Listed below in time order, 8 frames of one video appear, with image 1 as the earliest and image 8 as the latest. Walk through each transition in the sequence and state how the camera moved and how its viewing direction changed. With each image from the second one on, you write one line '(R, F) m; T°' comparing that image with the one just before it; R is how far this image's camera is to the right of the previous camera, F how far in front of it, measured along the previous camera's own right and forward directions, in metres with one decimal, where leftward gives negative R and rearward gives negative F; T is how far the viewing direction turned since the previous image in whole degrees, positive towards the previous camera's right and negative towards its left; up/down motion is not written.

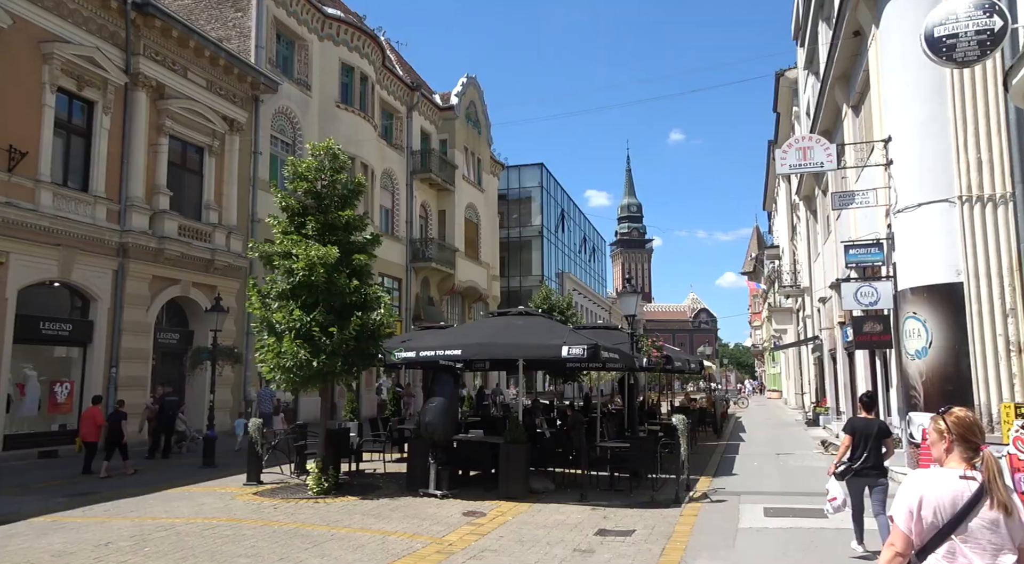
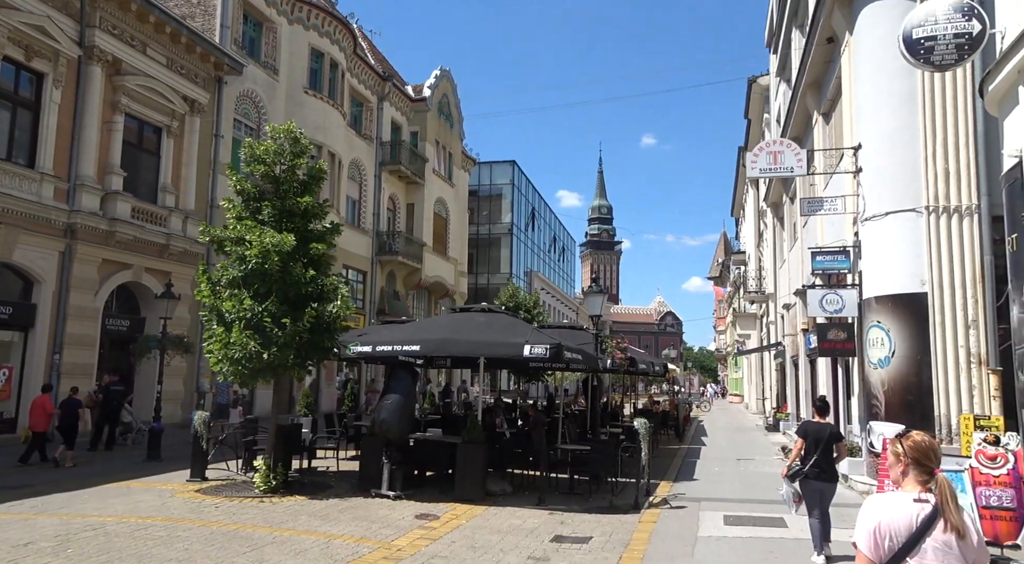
(+0.1, +0.4) m; +2°
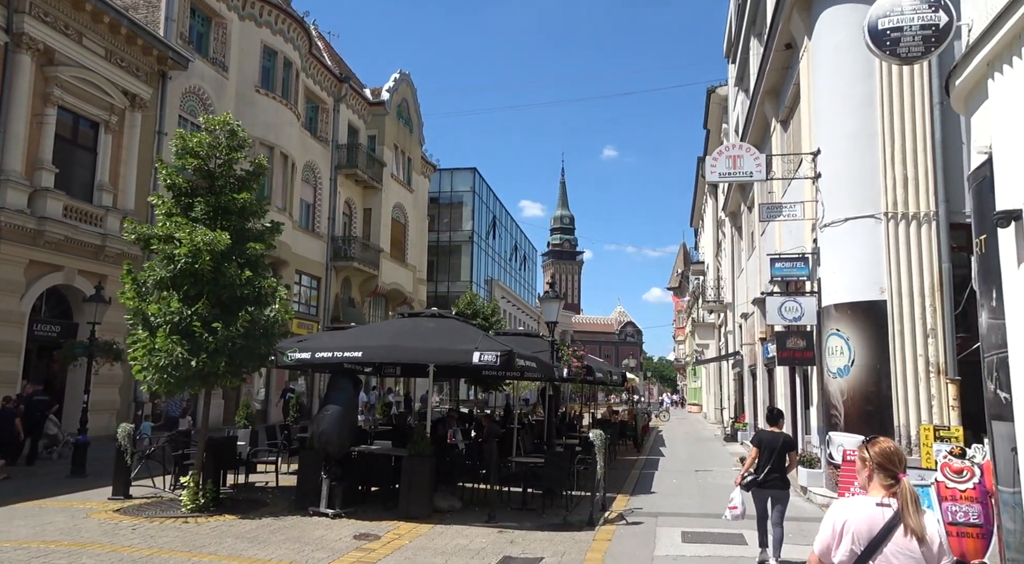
(+0.2, +0.6) m; +2°
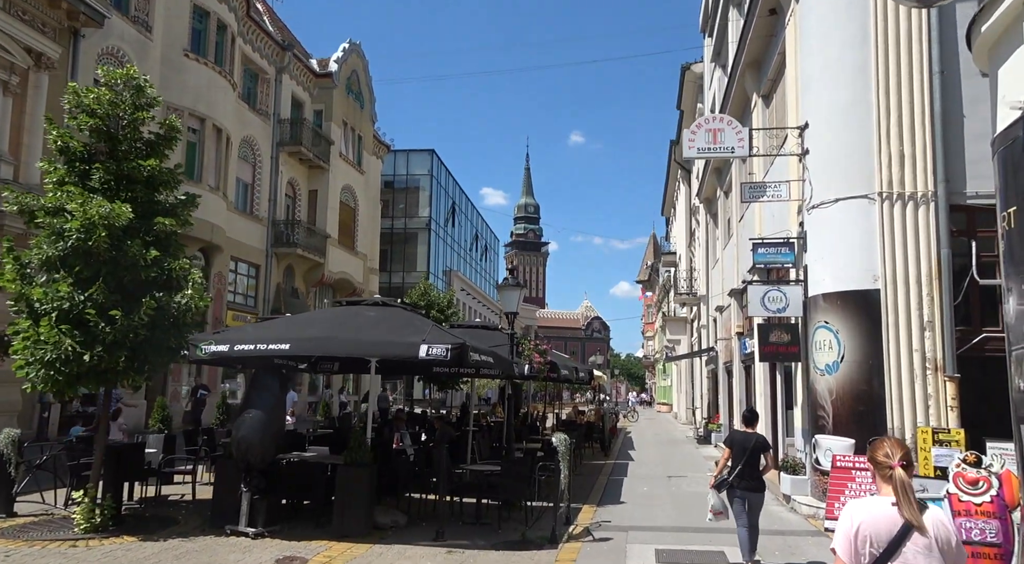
(+0.2, +1.6) m; +2°
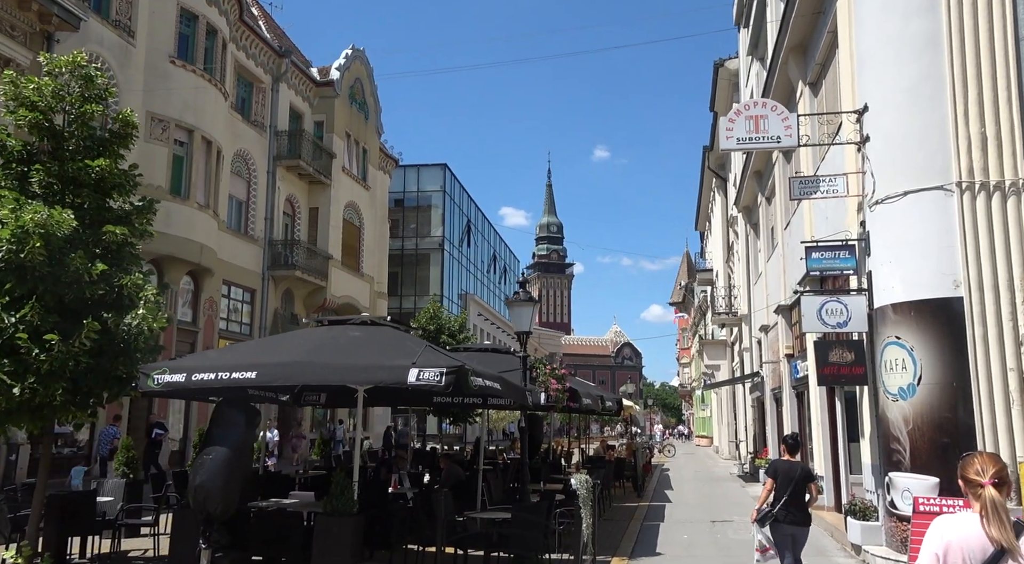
(+0.2, +1.9) m; -2°
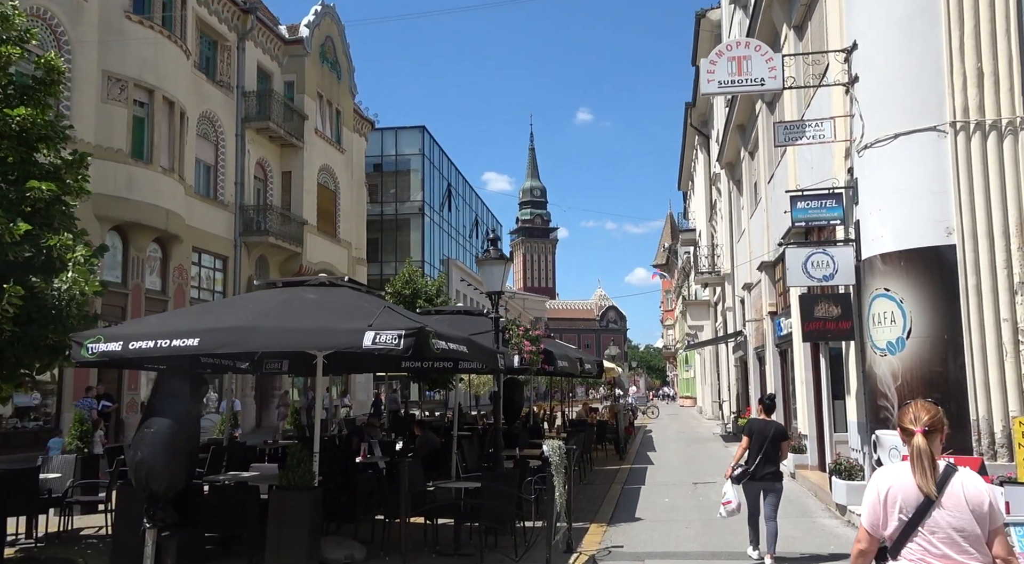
(+0.3, +0.6) m; +1°
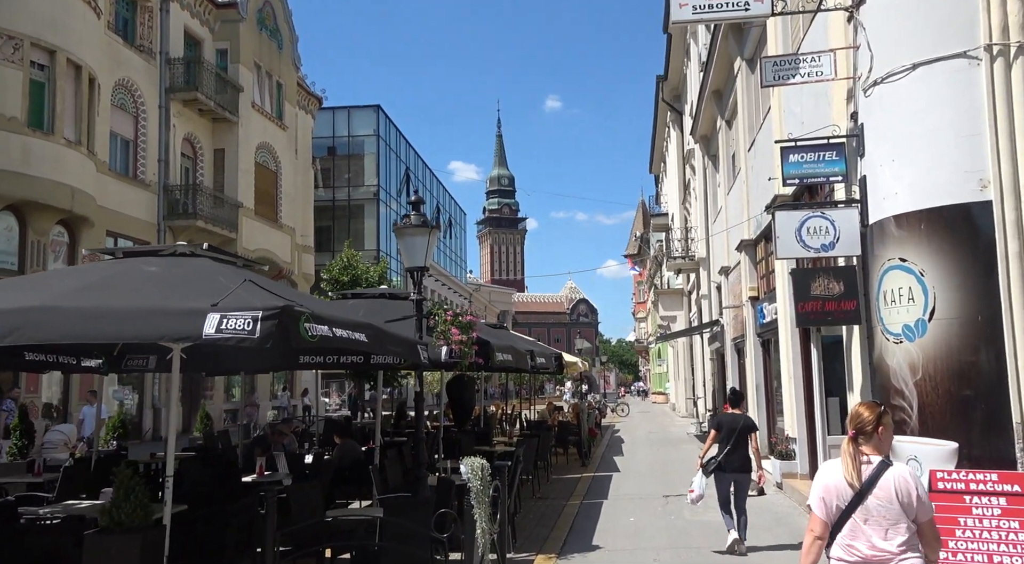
(+0.6, +2.2) m; +1°
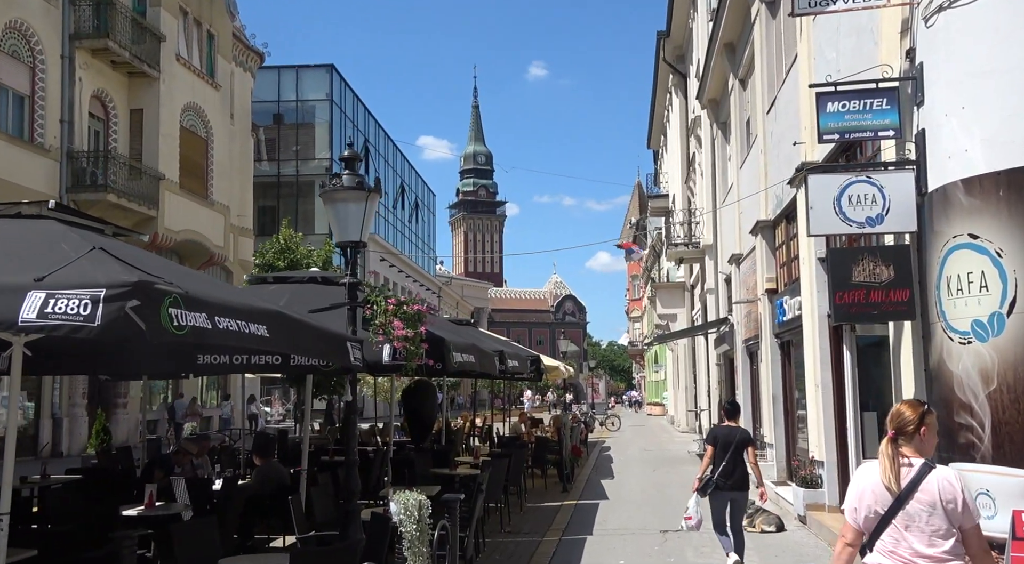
(+0.2, +2.0) m; +1°
